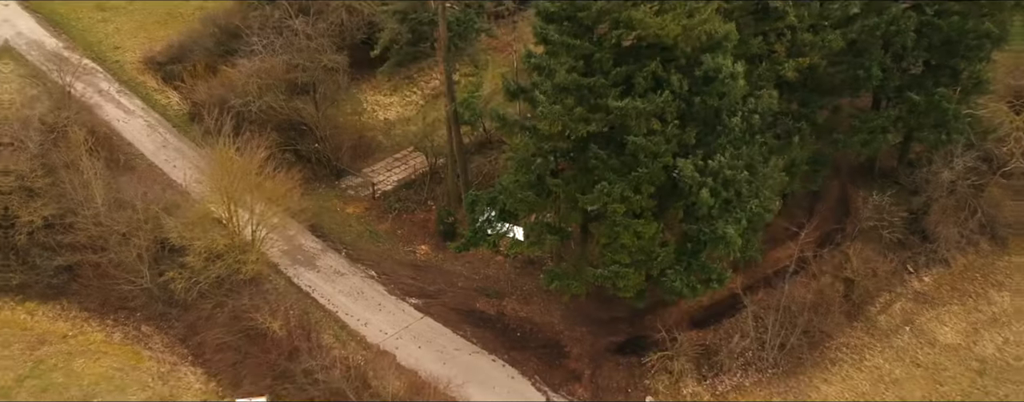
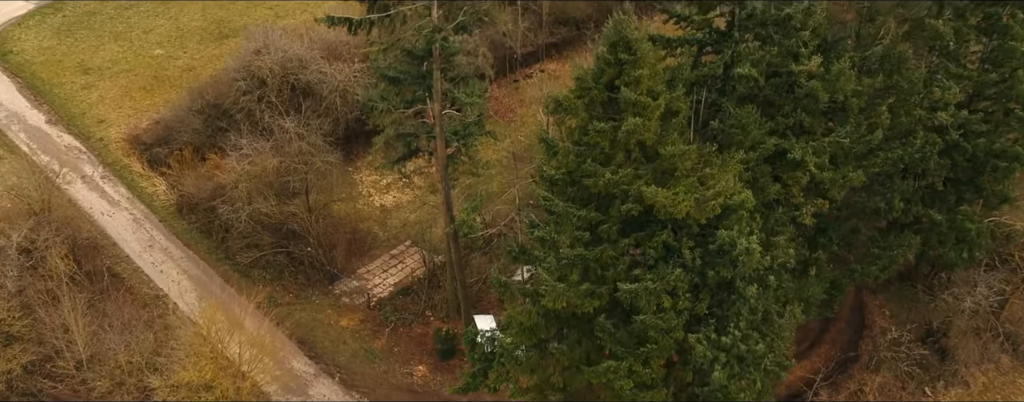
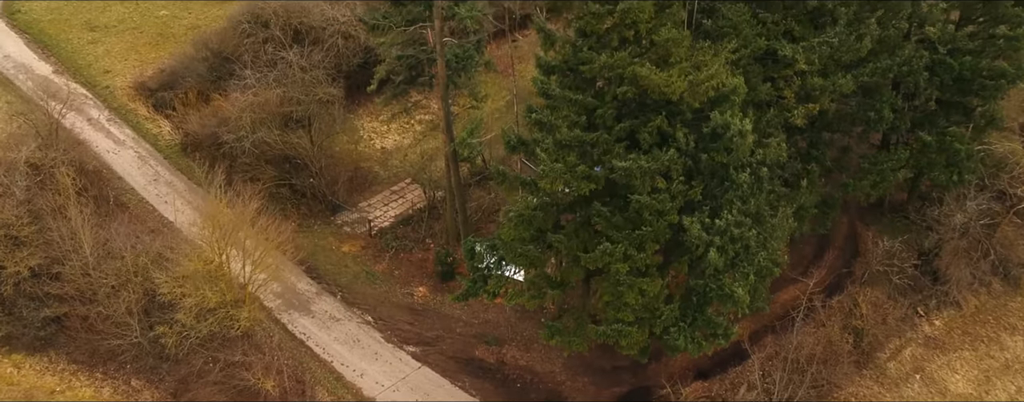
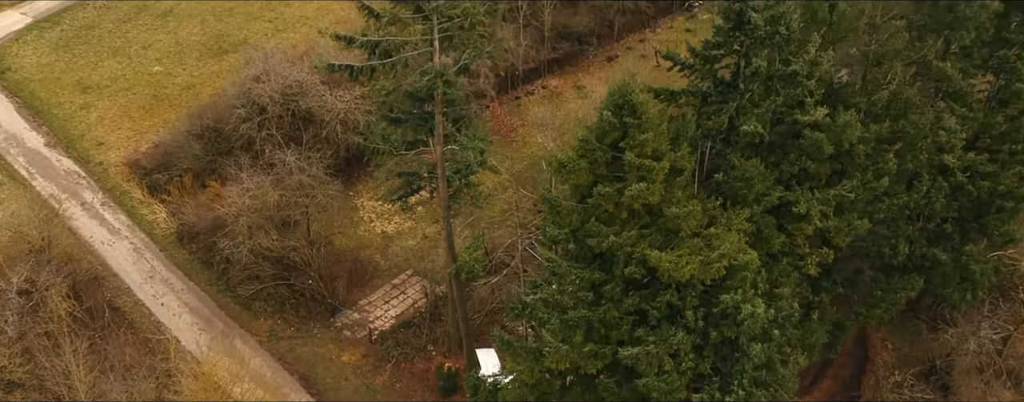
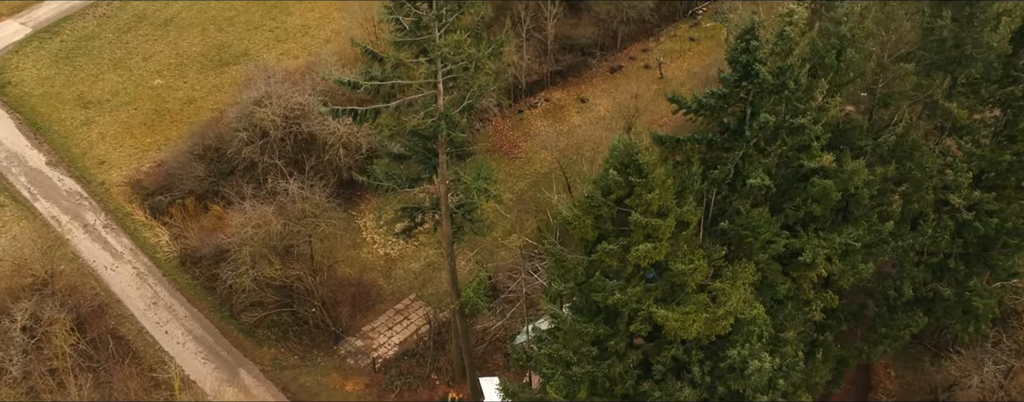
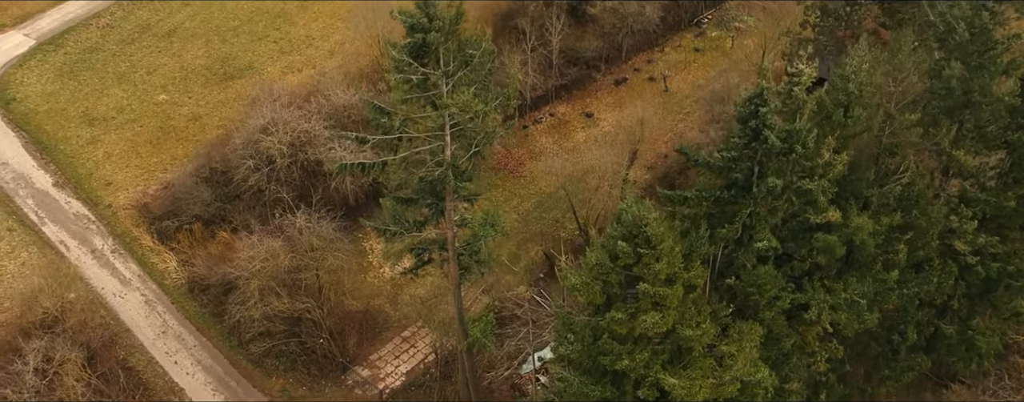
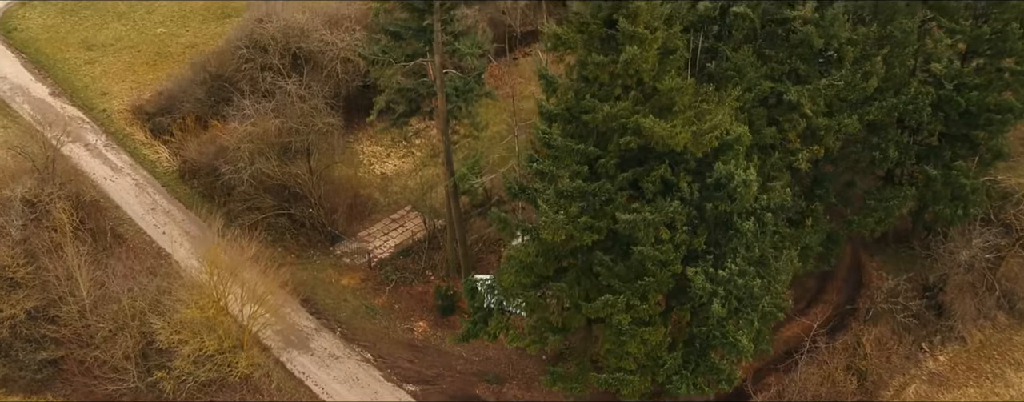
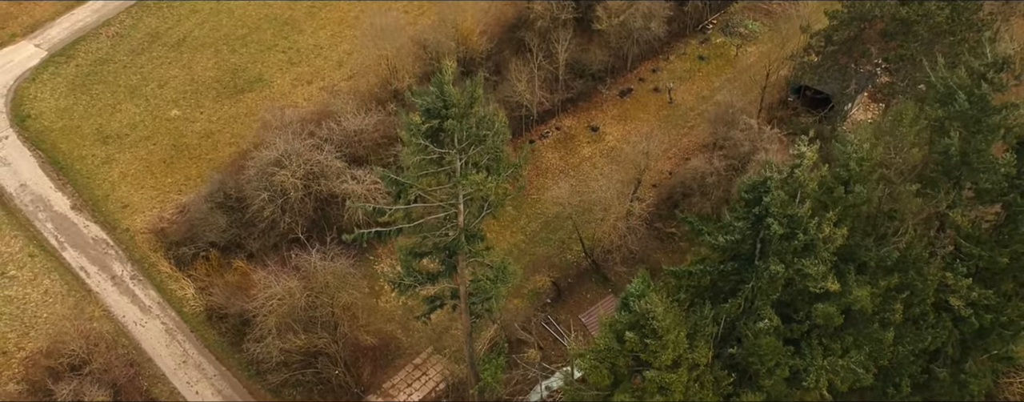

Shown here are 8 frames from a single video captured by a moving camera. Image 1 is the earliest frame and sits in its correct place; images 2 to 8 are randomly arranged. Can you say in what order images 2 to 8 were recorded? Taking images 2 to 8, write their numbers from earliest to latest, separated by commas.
3, 7, 2, 4, 5, 6, 8
